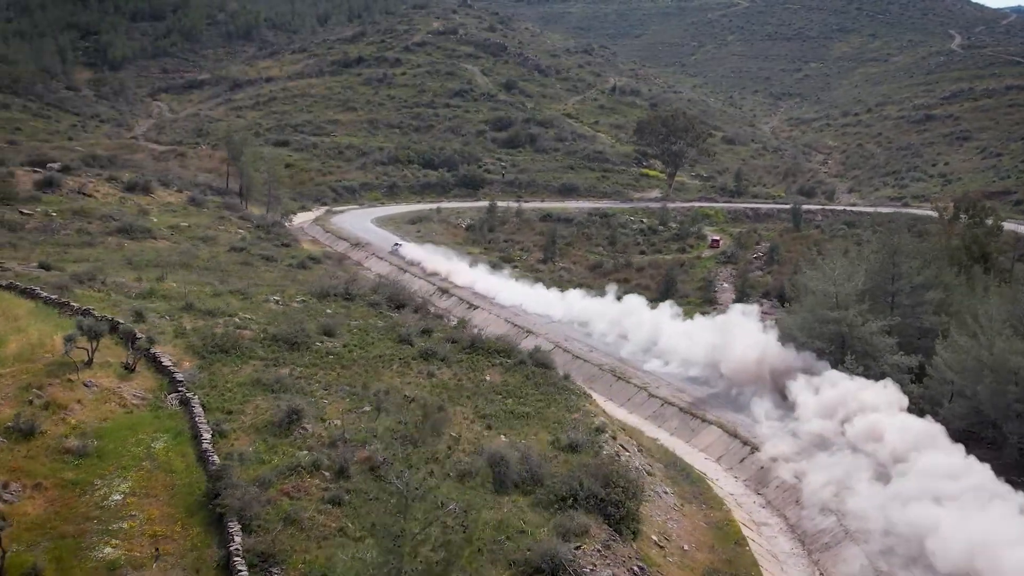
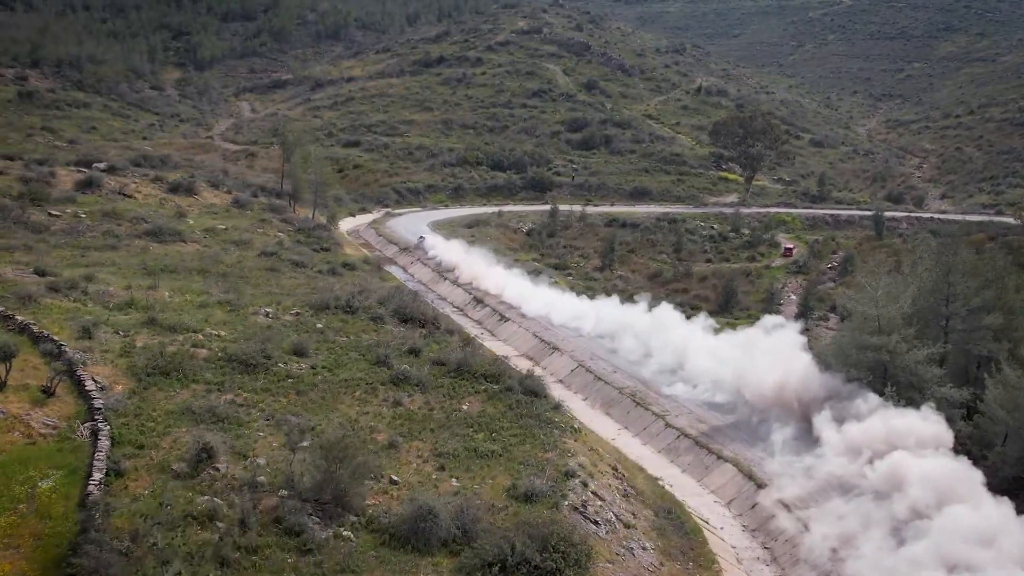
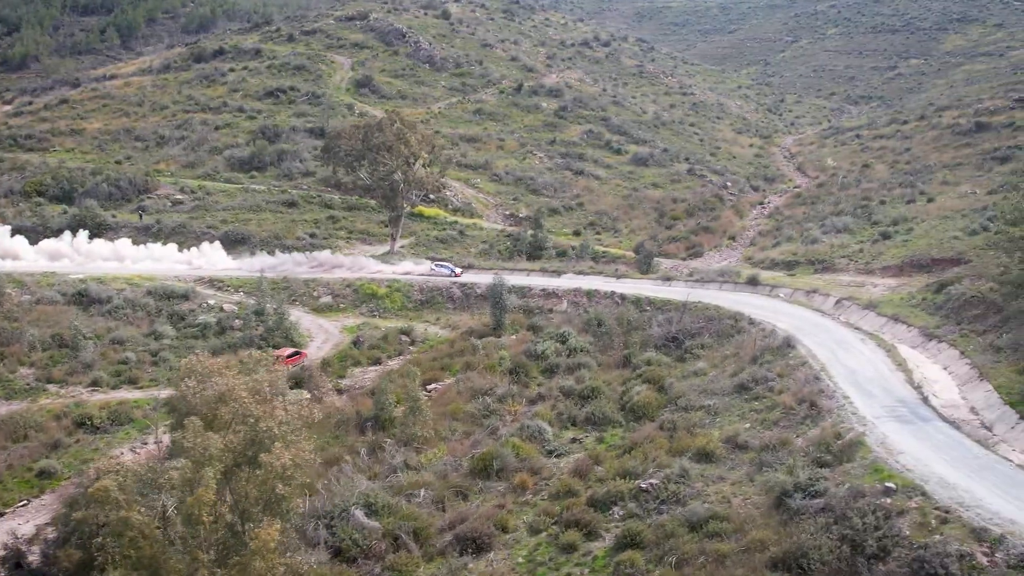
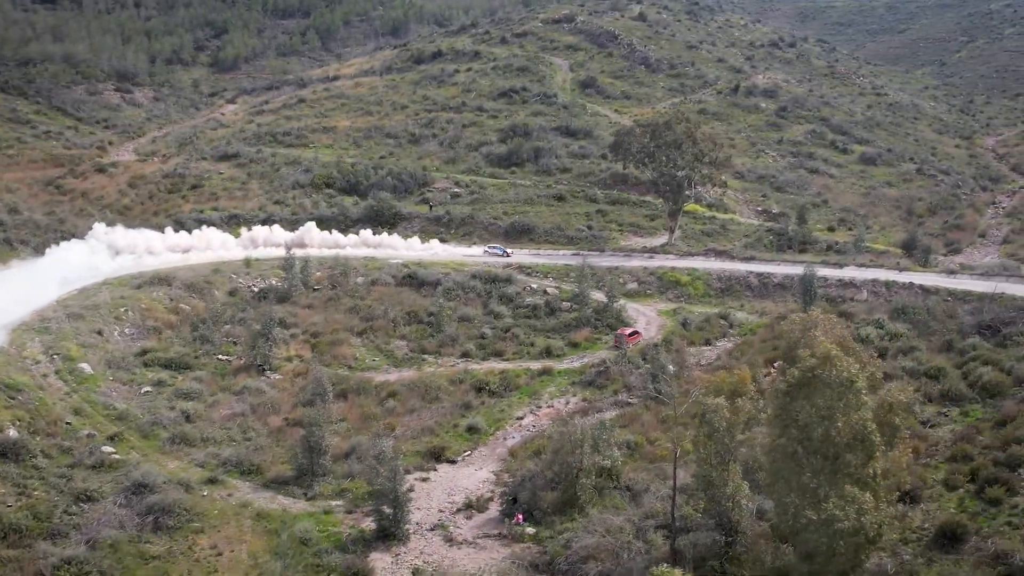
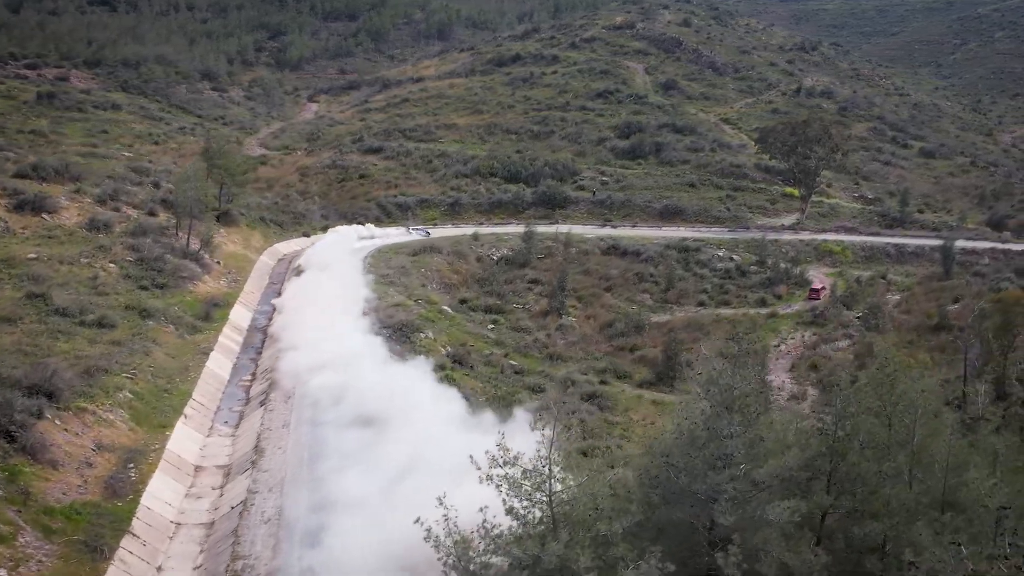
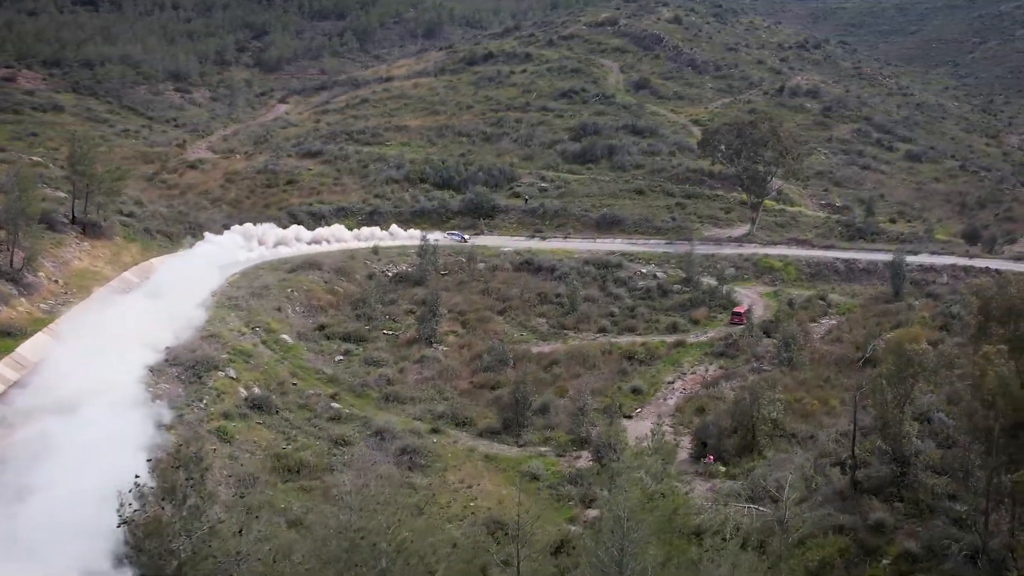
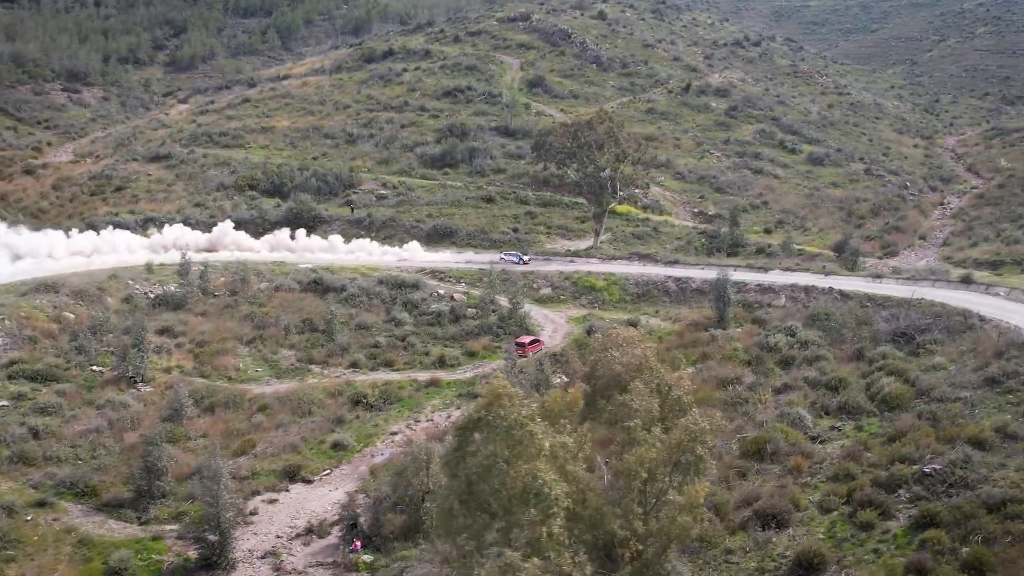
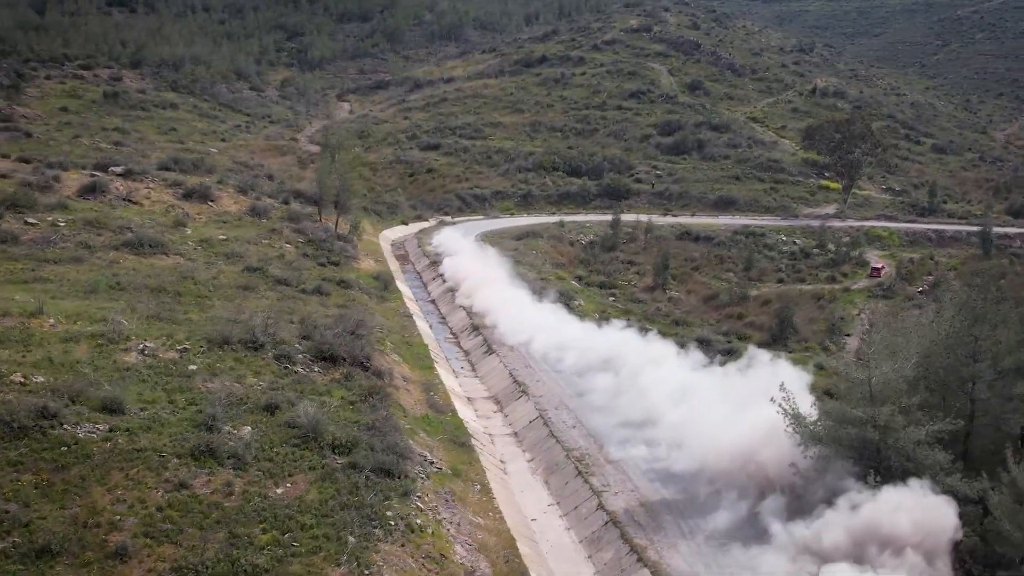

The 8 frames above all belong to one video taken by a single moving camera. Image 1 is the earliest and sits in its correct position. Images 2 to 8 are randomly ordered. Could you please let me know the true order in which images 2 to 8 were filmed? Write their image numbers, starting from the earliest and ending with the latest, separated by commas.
2, 8, 5, 6, 4, 7, 3
